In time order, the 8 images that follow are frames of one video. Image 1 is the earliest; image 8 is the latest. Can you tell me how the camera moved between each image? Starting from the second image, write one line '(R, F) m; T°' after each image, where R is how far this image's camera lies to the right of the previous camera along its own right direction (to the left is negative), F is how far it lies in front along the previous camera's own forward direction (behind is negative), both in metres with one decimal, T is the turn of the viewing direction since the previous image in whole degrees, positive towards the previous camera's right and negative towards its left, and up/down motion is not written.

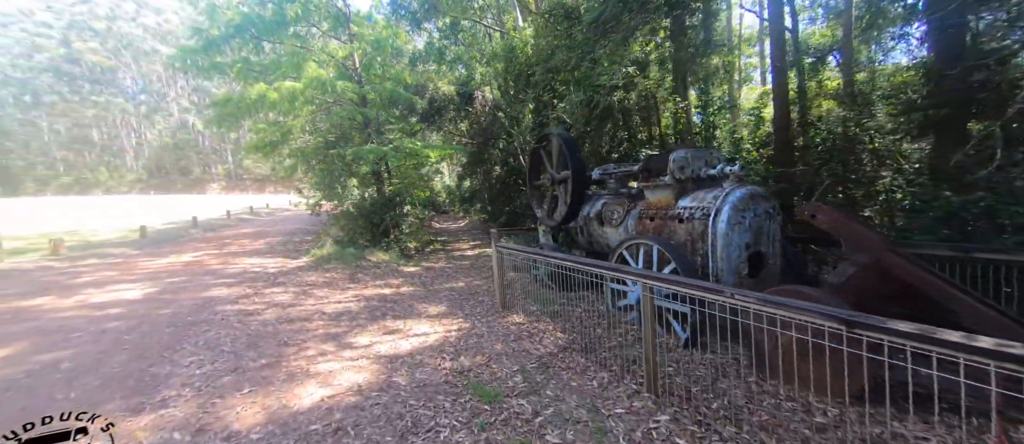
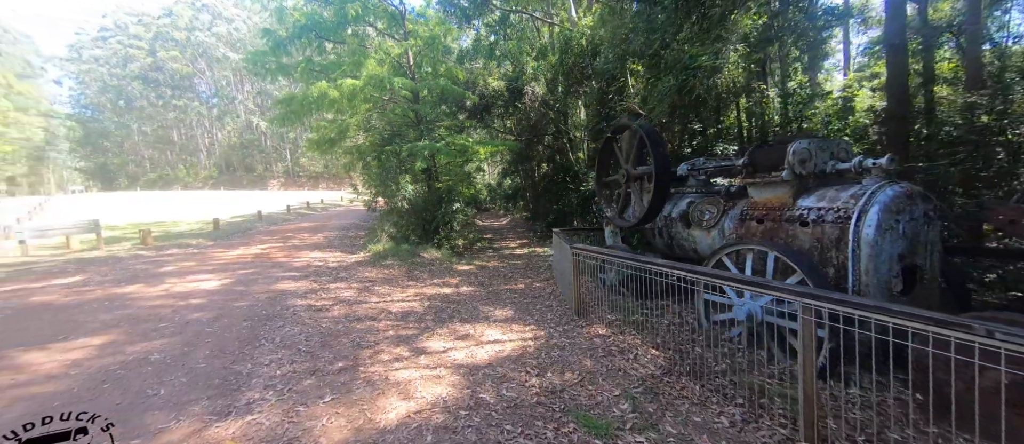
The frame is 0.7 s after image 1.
(-0.4, +0.3) m; -6°
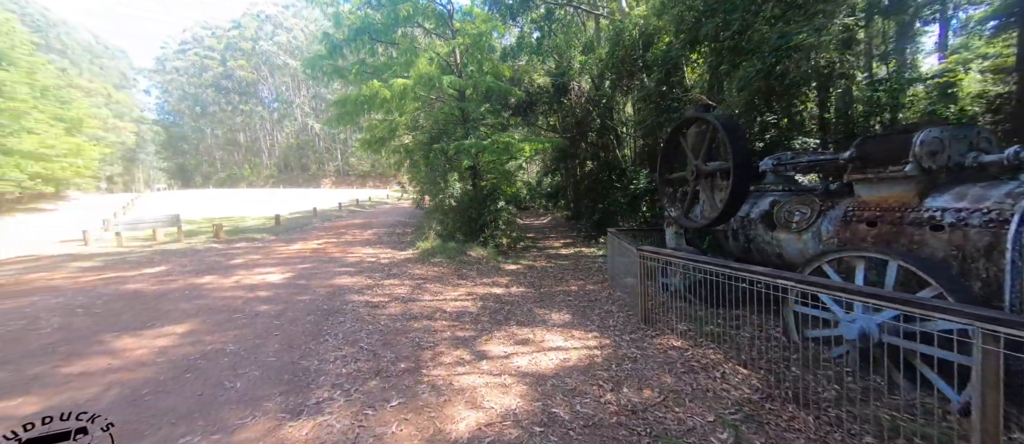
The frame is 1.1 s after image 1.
(-0.2, +0.2) m; -6°
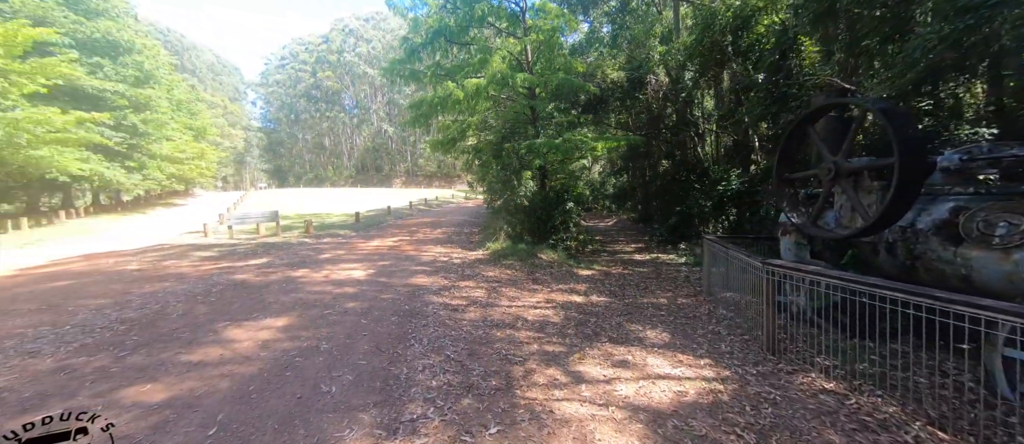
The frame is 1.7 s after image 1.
(-0.3, +0.3) m; -9°
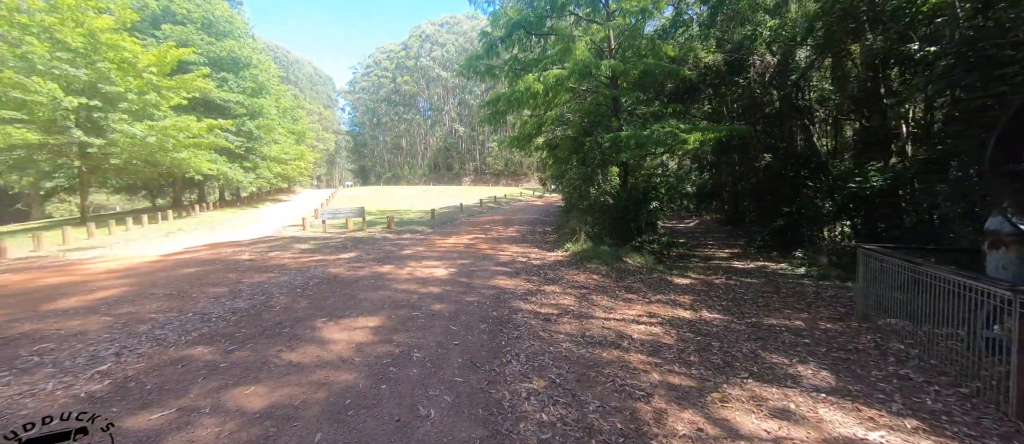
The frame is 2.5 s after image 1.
(-0.4, +0.5) m; -10°
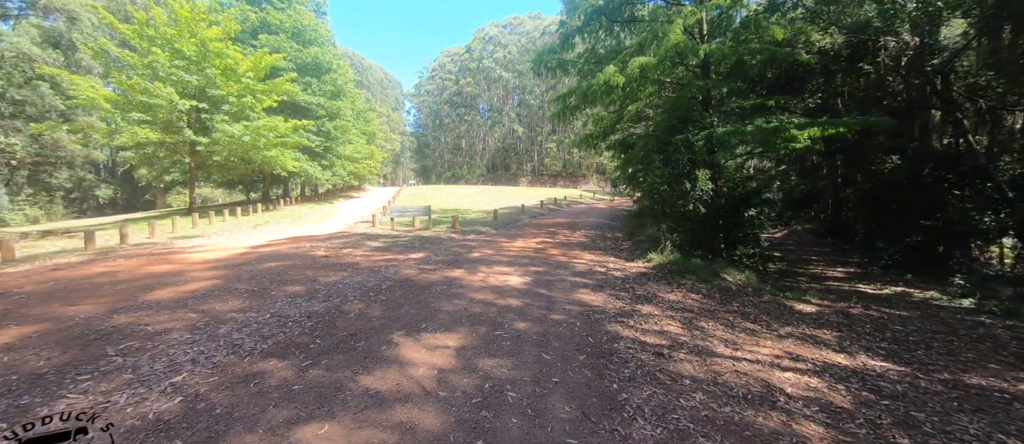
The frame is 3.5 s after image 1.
(-0.5, +0.7) m; -8°
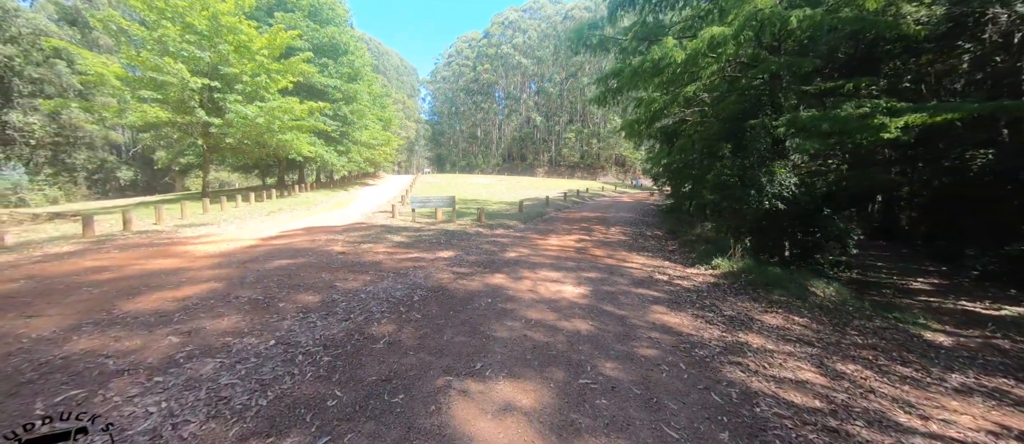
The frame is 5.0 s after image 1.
(-0.7, +1.2) m; -2°
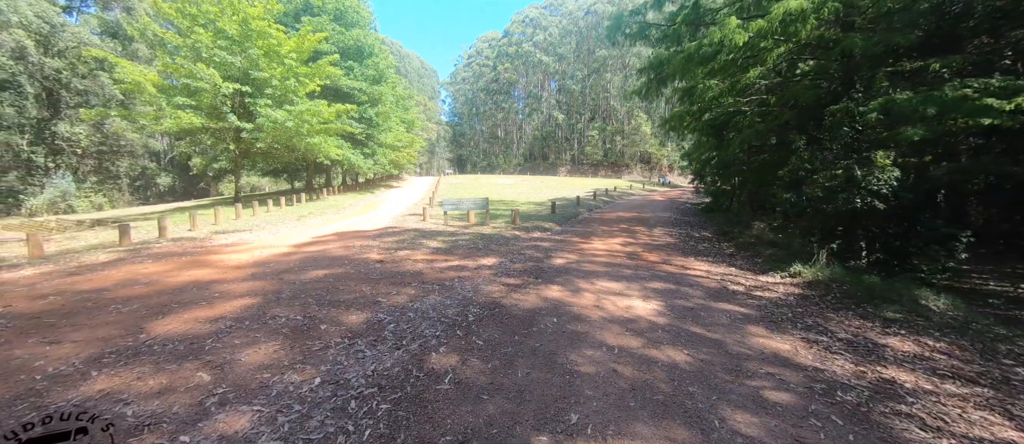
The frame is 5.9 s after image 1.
(-0.6, +0.7) m; -3°
